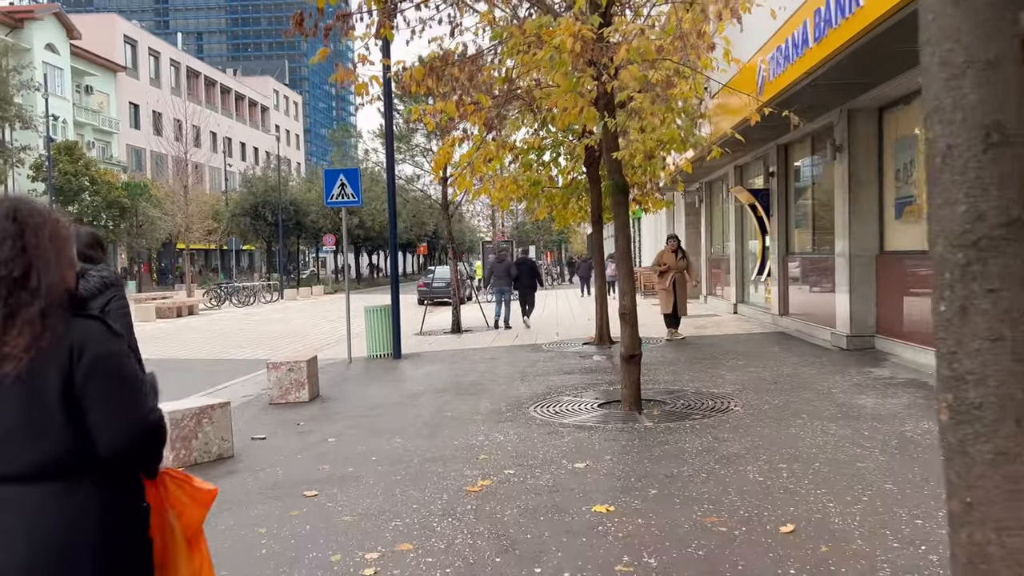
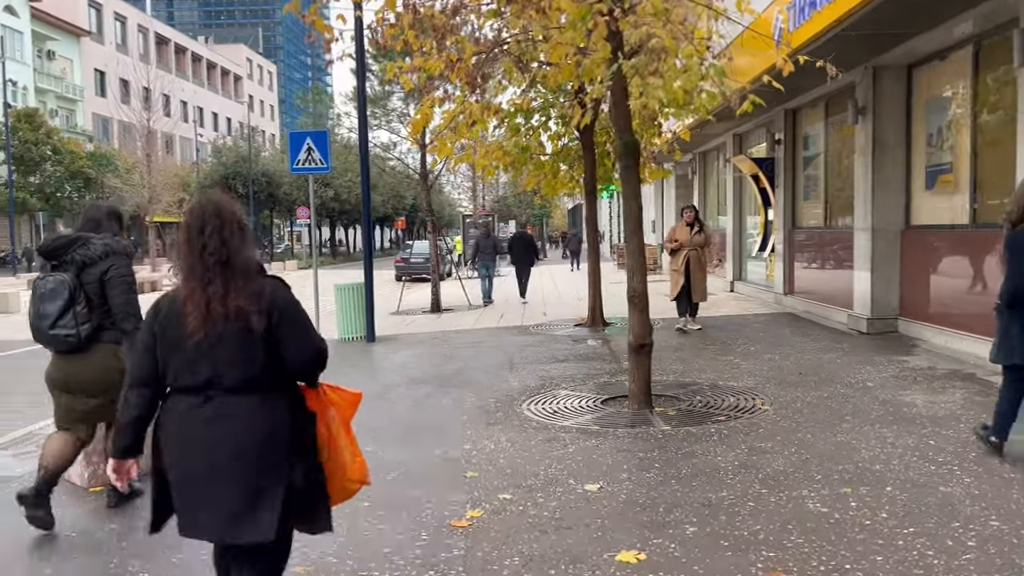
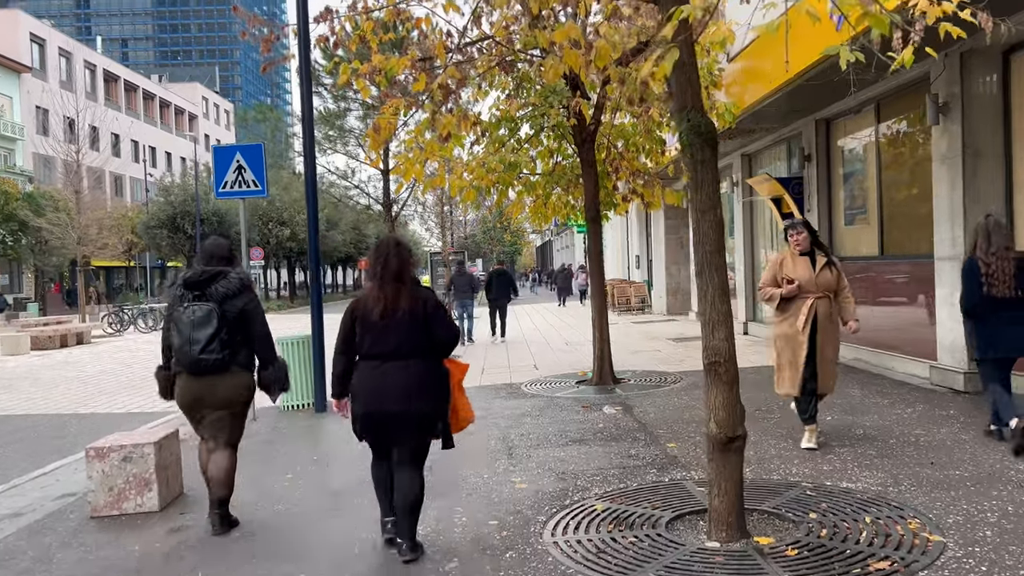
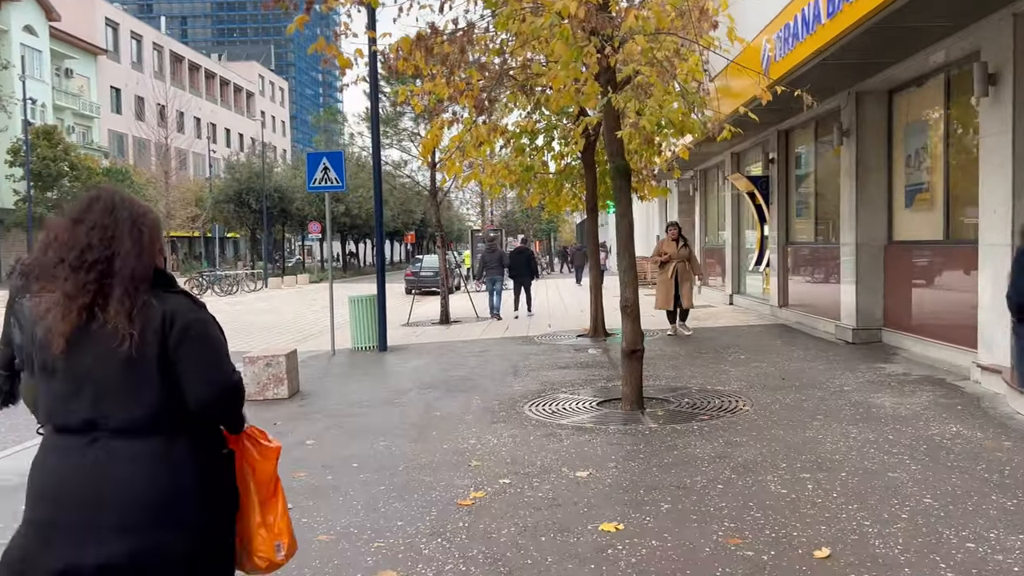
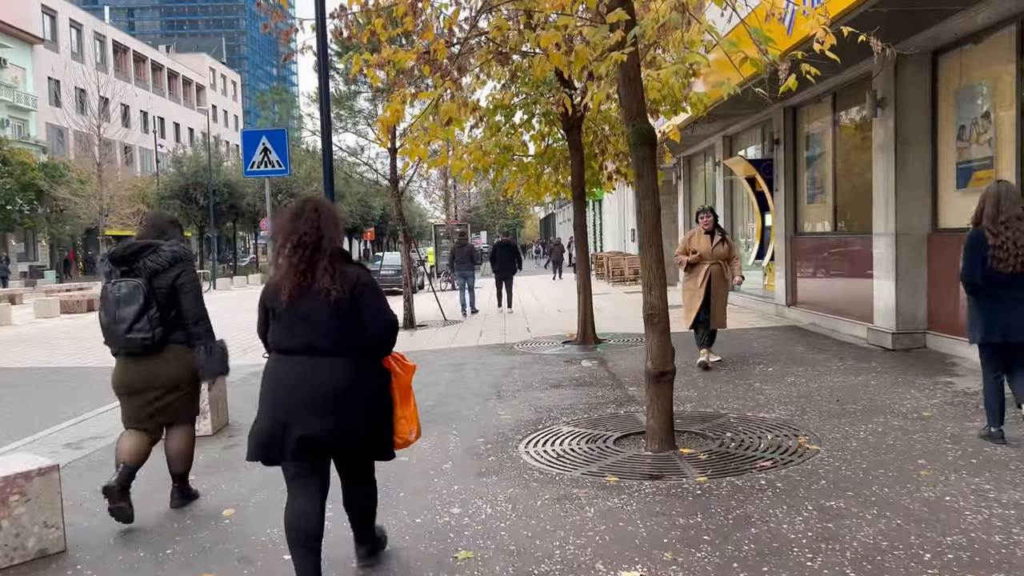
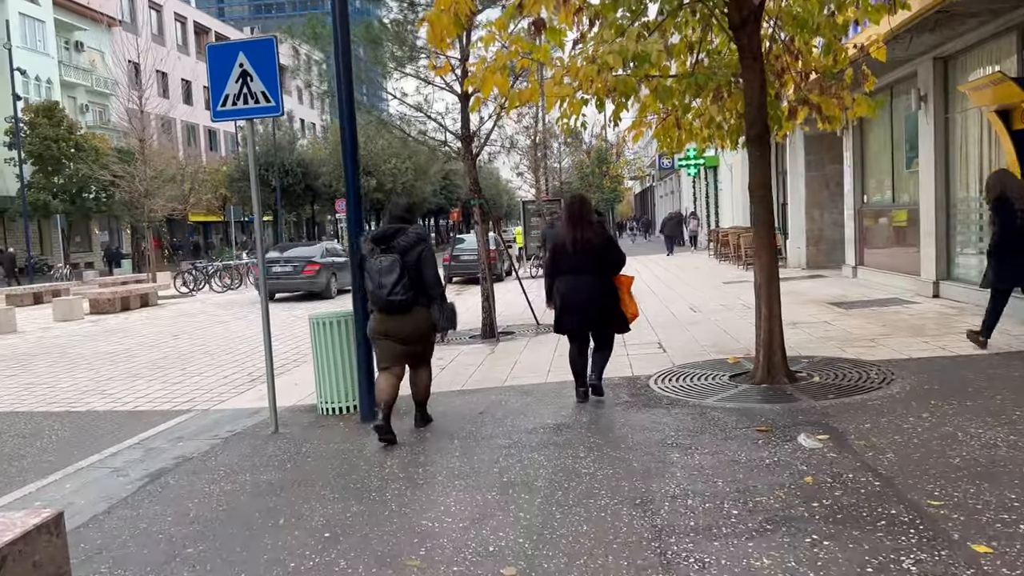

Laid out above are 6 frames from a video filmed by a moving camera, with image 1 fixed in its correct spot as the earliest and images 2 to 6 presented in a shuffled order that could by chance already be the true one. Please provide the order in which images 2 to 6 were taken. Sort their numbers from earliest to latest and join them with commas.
4, 2, 5, 3, 6
